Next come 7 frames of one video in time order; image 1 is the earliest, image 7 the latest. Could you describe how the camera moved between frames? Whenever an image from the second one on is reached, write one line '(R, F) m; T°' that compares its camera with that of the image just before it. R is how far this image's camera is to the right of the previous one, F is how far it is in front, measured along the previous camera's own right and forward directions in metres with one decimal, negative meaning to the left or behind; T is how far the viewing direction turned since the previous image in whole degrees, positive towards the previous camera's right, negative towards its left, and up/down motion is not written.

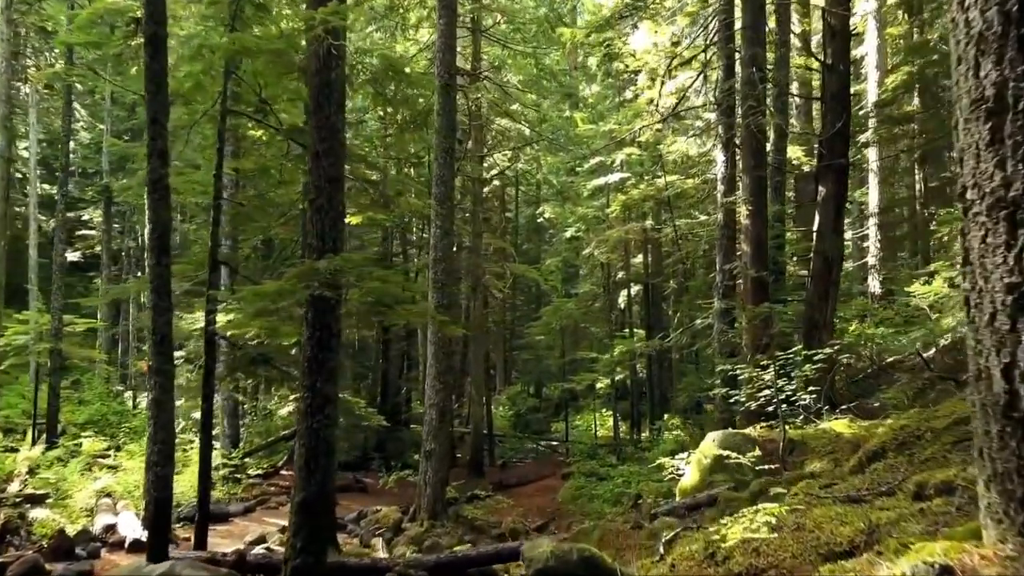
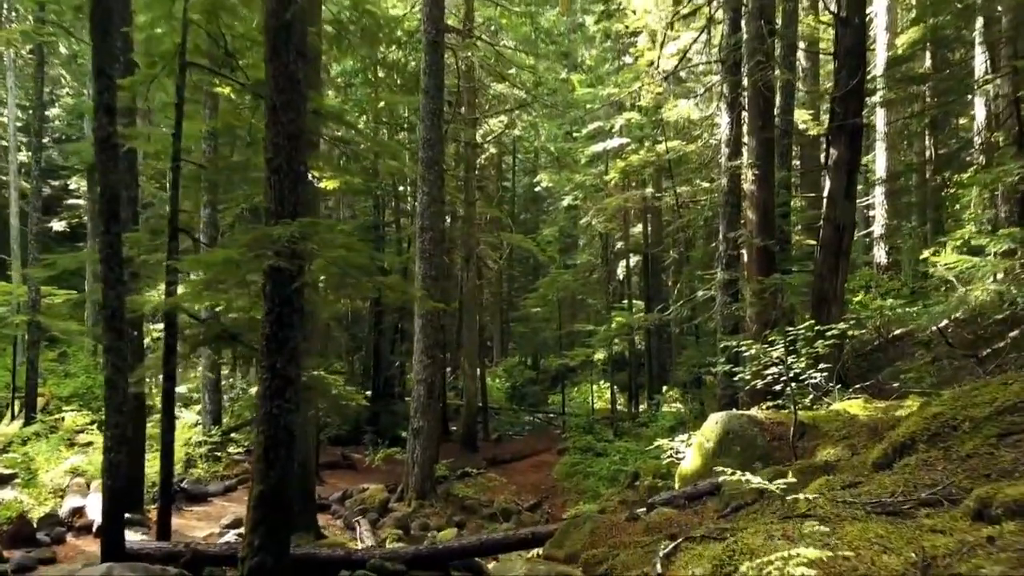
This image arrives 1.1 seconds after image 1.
(+0.1, +0.7) m; 0°
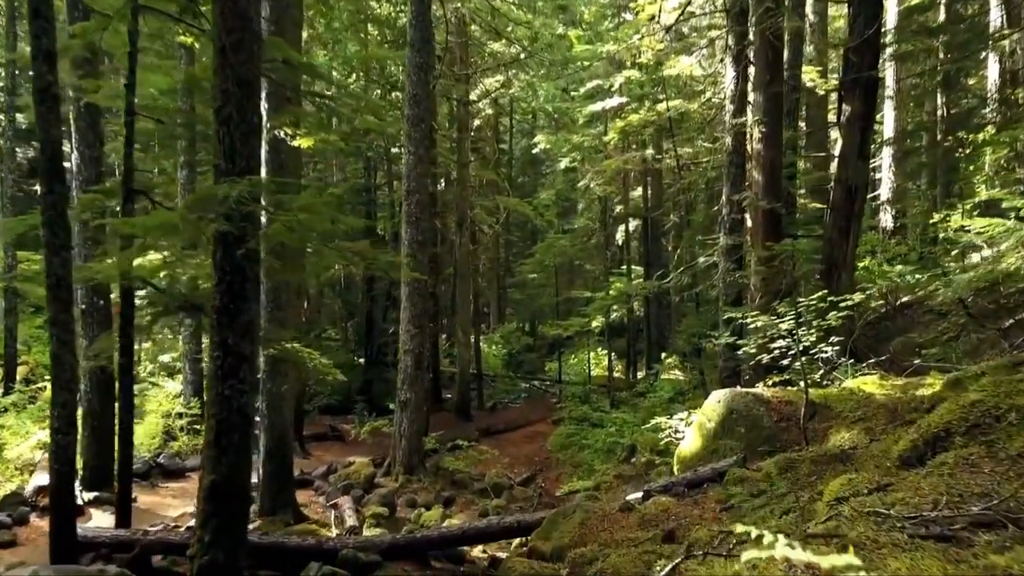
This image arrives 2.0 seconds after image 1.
(+0.1, +0.6) m; 0°
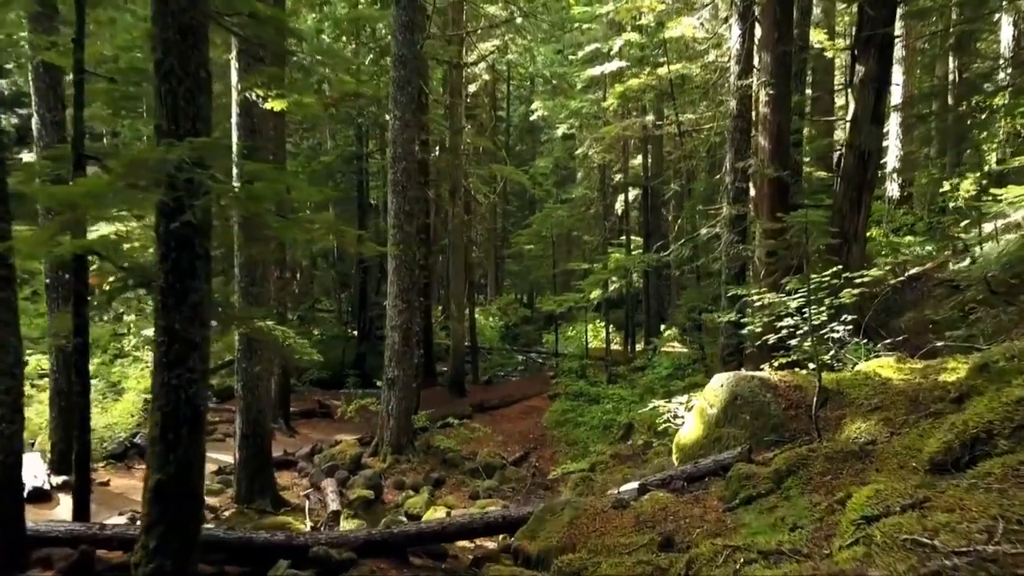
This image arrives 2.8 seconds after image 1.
(+0.1, +0.6) m; 0°
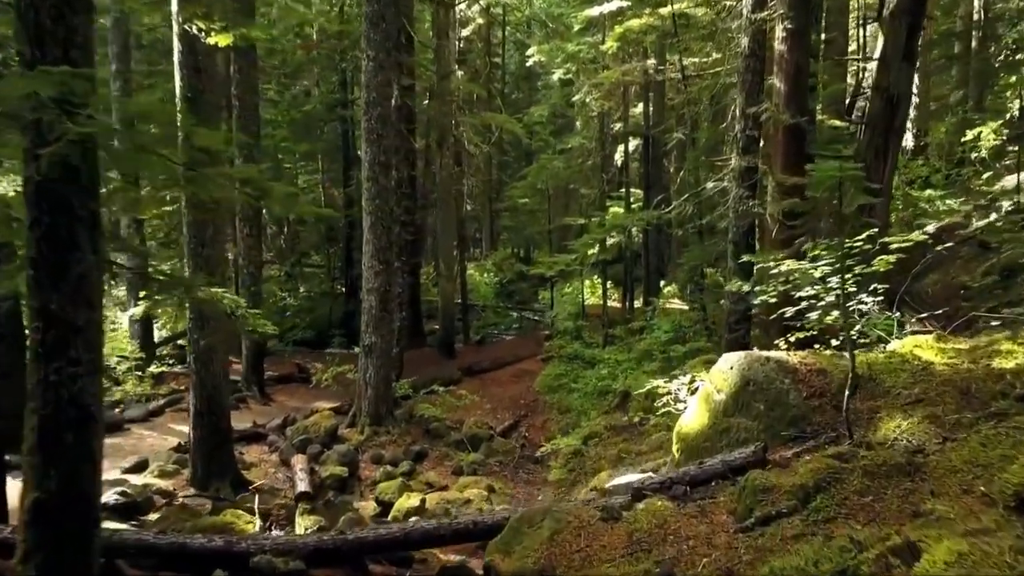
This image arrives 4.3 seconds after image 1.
(+0.2, +1.0) m; 0°
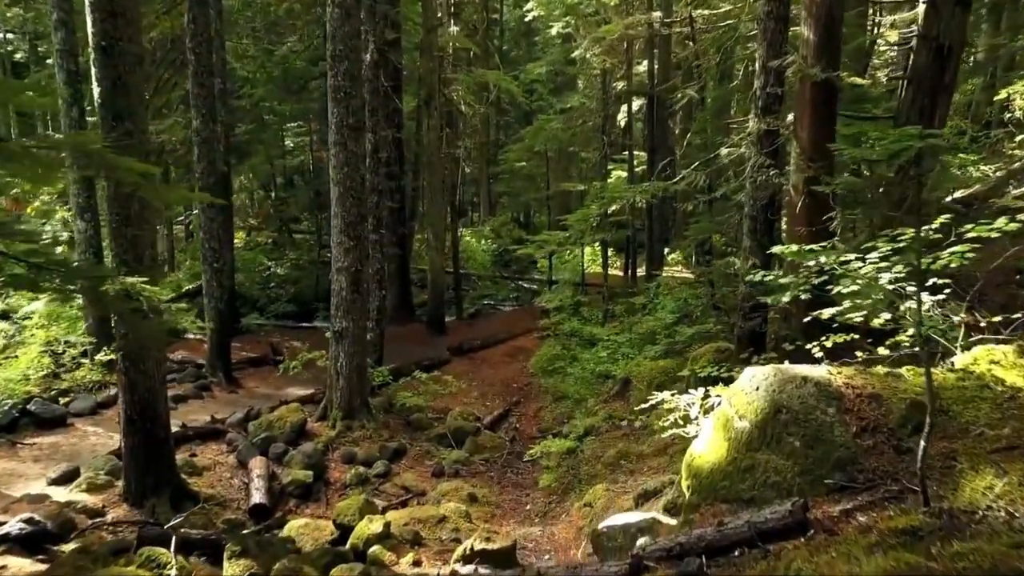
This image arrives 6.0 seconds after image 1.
(+0.2, +1.2) m; 0°
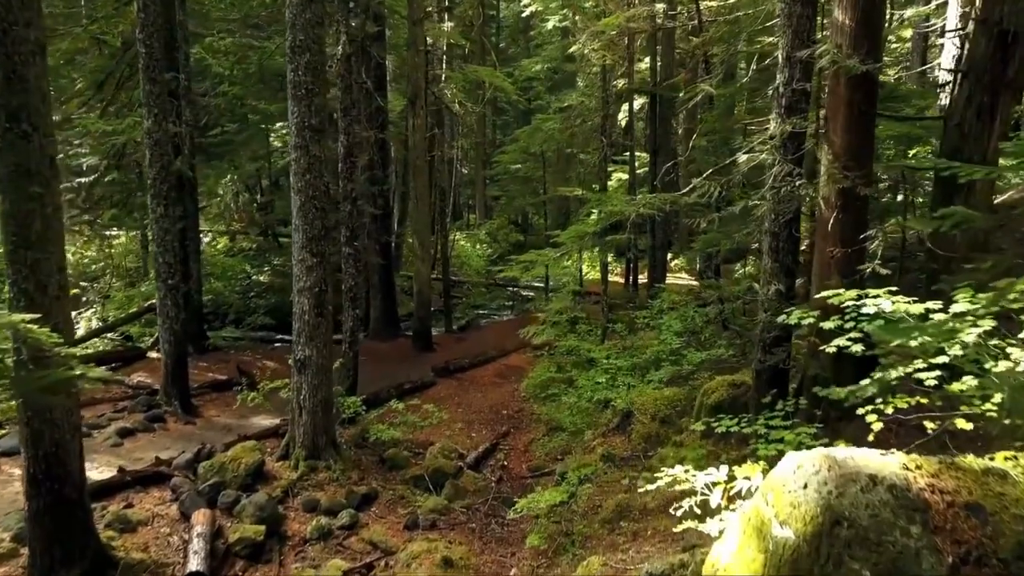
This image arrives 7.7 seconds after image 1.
(+0.2, +1.2) m; 0°
